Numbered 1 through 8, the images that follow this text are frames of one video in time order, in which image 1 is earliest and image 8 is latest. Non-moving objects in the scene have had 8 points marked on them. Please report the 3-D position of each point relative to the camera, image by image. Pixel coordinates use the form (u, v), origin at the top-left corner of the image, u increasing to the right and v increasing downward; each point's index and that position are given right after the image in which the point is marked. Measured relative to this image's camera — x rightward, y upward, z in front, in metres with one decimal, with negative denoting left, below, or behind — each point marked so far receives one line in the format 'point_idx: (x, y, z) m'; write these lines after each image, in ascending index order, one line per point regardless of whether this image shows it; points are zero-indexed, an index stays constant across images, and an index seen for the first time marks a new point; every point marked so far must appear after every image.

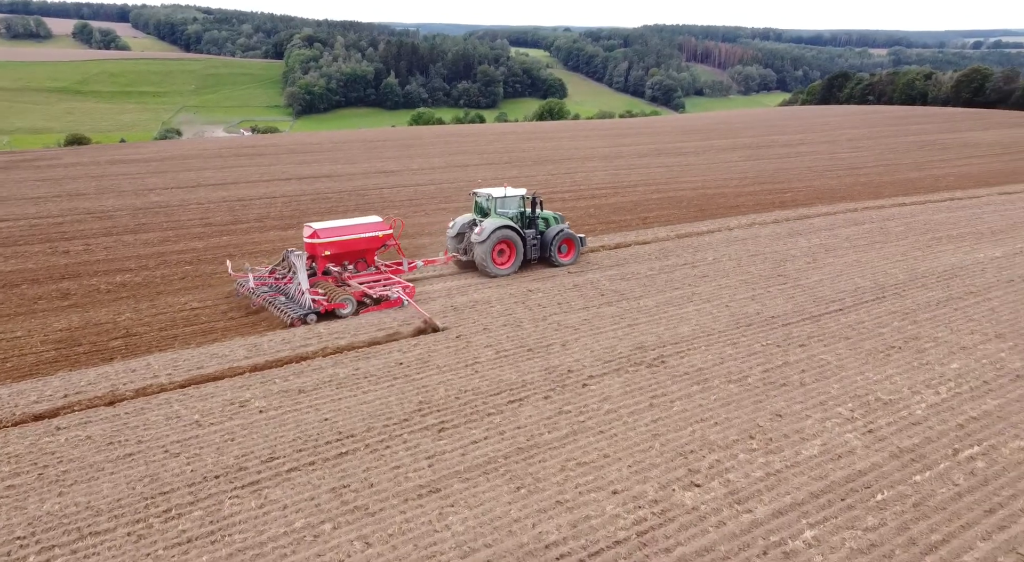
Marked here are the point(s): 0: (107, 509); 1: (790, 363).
0: (-2.5, -1.4, +3.7) m
1: (+3.2, -0.9, +6.7) m
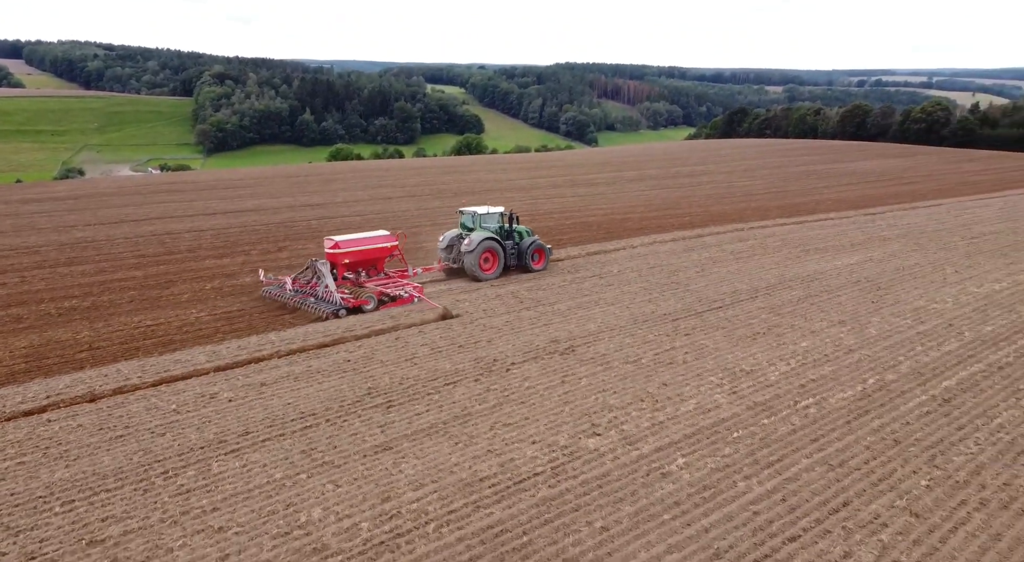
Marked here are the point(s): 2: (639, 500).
0: (-3.0, -1.5, +4.4) m
1: (+2.3, -0.9, +8.1) m
2: (+1.1, -1.8, +4.8) m
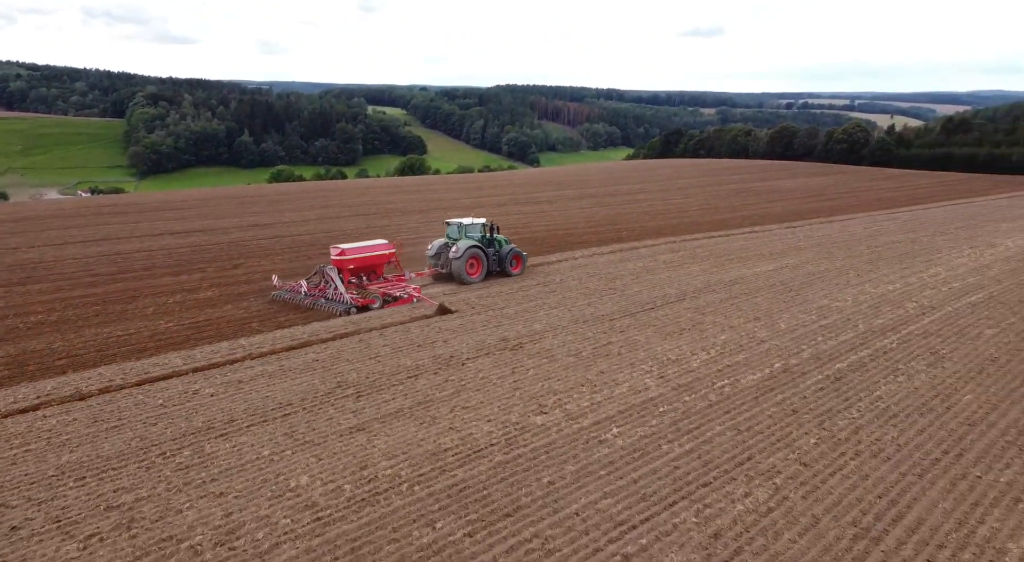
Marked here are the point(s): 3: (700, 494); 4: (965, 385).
0: (-3.4, -1.5, +4.9) m
1: (+1.6, -0.9, +9.2) m
2: (+0.7, -1.7, +5.6) m
3: (+1.8, -1.9, +5.3) m
4: (+6.8, -1.6, +8.6) m
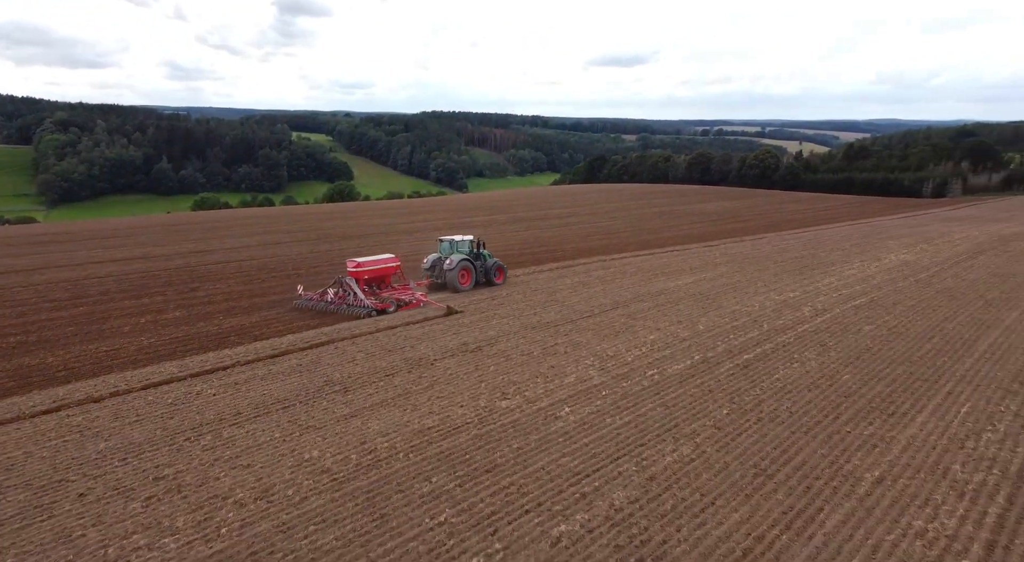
0: (-3.6, -1.6, +5.7) m
1: (+0.8, -1.1, +10.5) m
2: (+0.4, -1.7, +6.8) m
3: (+1.5, -1.9, +6.7) m
4: (+6.1, -1.6, +10.5) m
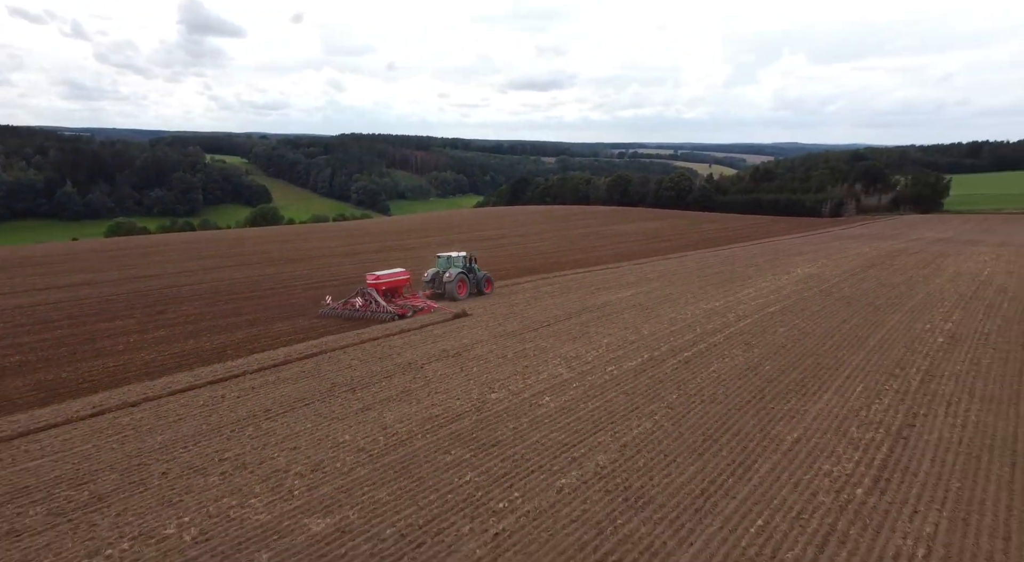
0: (-3.5, -1.7, +6.5) m
1: (+0.3, -1.3, +11.8) m
2: (+0.2, -1.9, +8.1) m
3: (+1.4, -2.0, +8.0) m
4: (+5.5, -1.7, +12.4) m
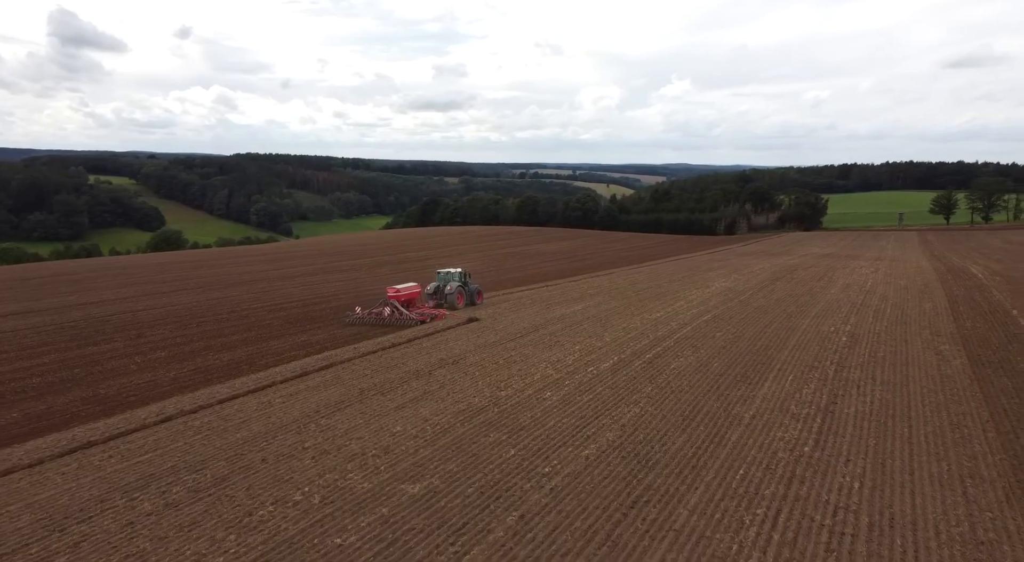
0: (-3.1, -1.9, +7.4) m
1: (-0.1, -1.7, +13.1) m
2: (+0.4, -2.0, +9.5) m
3: (+1.6, -2.1, +9.6) m
4: (+5.0, -2.0, +14.5) m
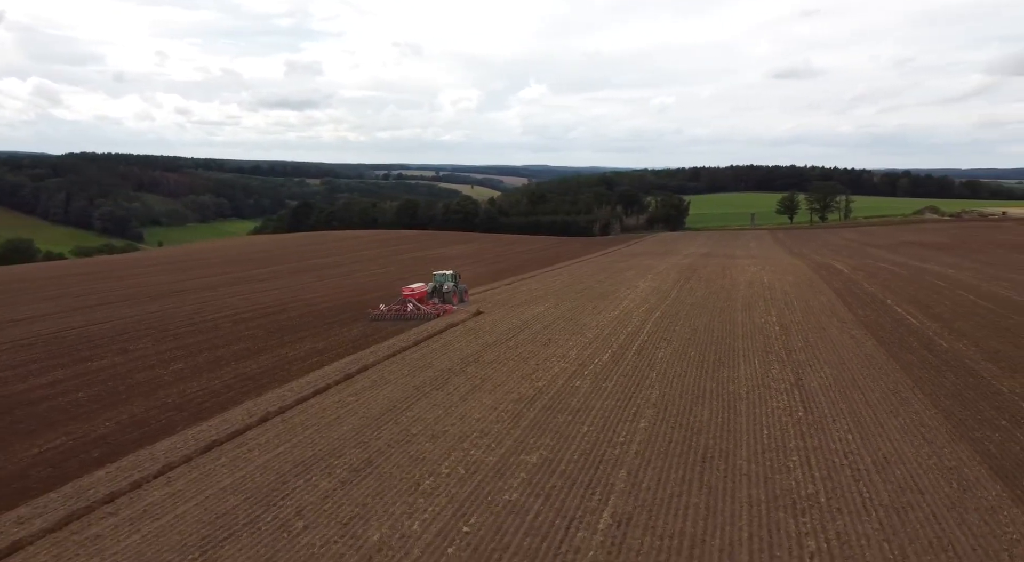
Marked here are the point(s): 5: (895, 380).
0: (-2.0, -2.0, +8.1) m
1: (+0.1, -1.7, +14.3) m
2: (+1.2, -2.1, +10.7) m
3: (+2.3, -2.1, +11.0) m
4: (+5.0, -1.9, +16.4) m
5: (+9.7, -2.5, +14.6) m
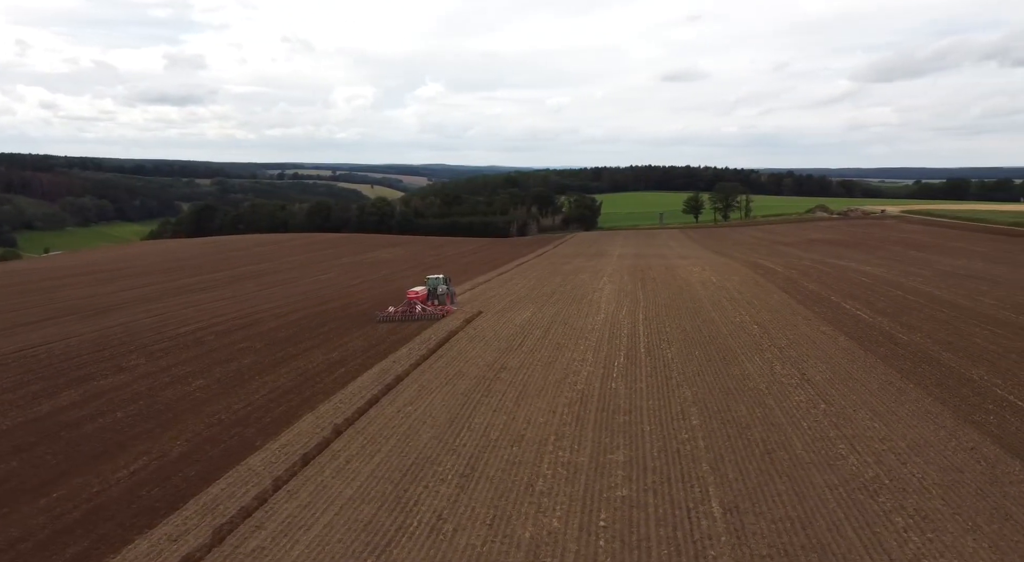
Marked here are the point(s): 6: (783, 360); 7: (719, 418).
0: (-0.9, -2.1, +8.2) m
1: (+0.6, -1.9, +14.6) m
2: (+2.0, -2.1, +11.1) m
3: (+3.0, -2.2, +11.5) m
4: (+5.2, -2.0, +17.1) m
5: (+10.1, -2.5, +15.7) m
6: (+7.6, -2.2, +16.2) m
7: (+3.4, -2.3, +9.8) m
